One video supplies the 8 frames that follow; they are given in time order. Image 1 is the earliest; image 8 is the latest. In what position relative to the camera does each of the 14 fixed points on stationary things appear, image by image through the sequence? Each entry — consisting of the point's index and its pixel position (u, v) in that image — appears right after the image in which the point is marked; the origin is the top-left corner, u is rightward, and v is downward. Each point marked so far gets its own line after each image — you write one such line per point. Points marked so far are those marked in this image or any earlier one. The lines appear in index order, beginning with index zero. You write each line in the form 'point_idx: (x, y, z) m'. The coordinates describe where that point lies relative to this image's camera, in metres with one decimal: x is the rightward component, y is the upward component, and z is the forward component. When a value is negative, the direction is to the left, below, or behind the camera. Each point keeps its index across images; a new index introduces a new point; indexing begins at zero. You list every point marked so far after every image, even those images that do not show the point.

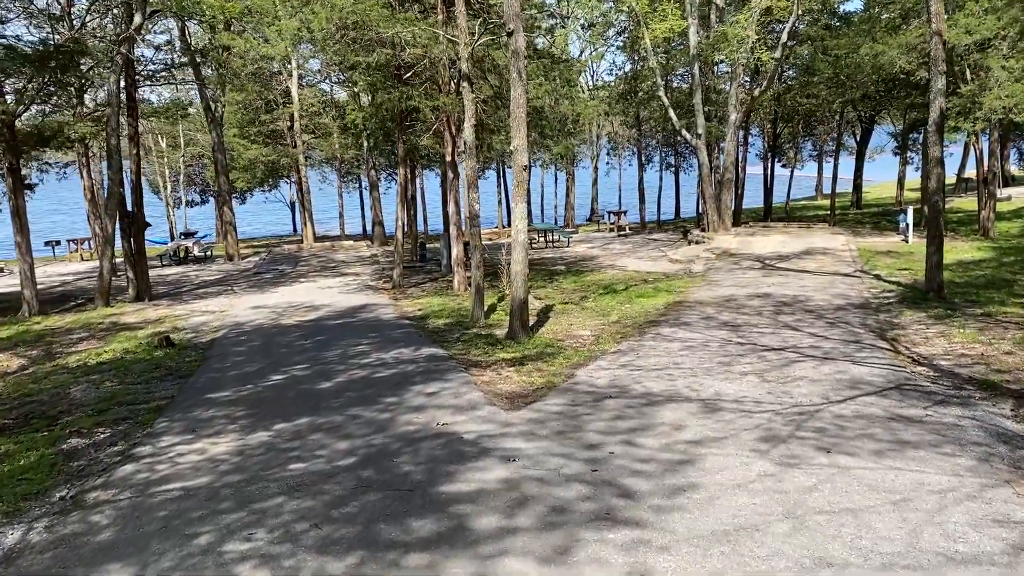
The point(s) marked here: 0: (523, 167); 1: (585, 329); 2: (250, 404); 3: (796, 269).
0: (+0.1, +1.3, +9.4) m
1: (+0.9, -0.5, +10.6) m
2: (-2.2, -1.0, +7.0) m
3: (+5.2, +0.4, +15.7) m
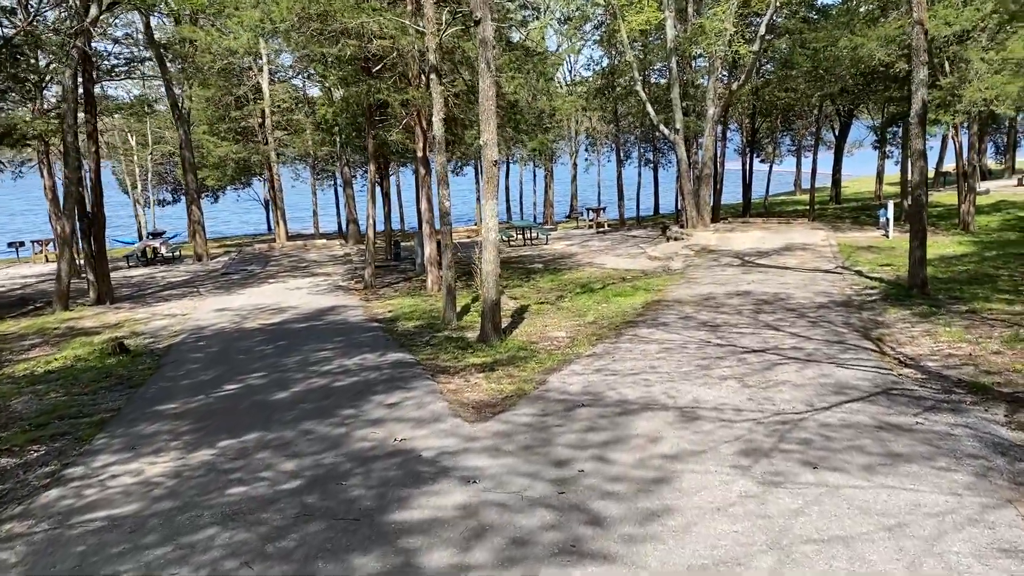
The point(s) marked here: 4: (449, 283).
0: (-0.2, +1.3, +9.0) m
1: (+0.6, -0.5, +10.2) m
2: (-2.4, -1.0, +6.6) m
3: (+4.7, +0.4, +15.4) m
4: (-0.8, +0.1, +10.8) m
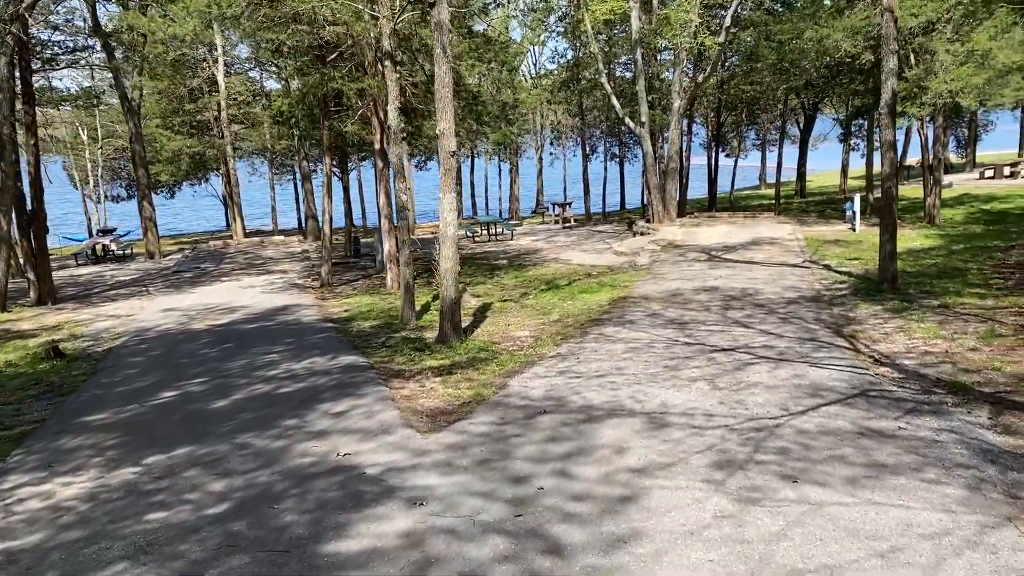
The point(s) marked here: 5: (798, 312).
0: (-0.6, +1.3, +8.5) m
1: (+0.1, -0.5, +9.8) m
2: (-2.7, -1.0, +6.1) m
3: (+4.1, +0.5, +15.2) m
4: (-1.3, +0.1, +10.4) m
5: (+3.2, -0.3, +9.7) m
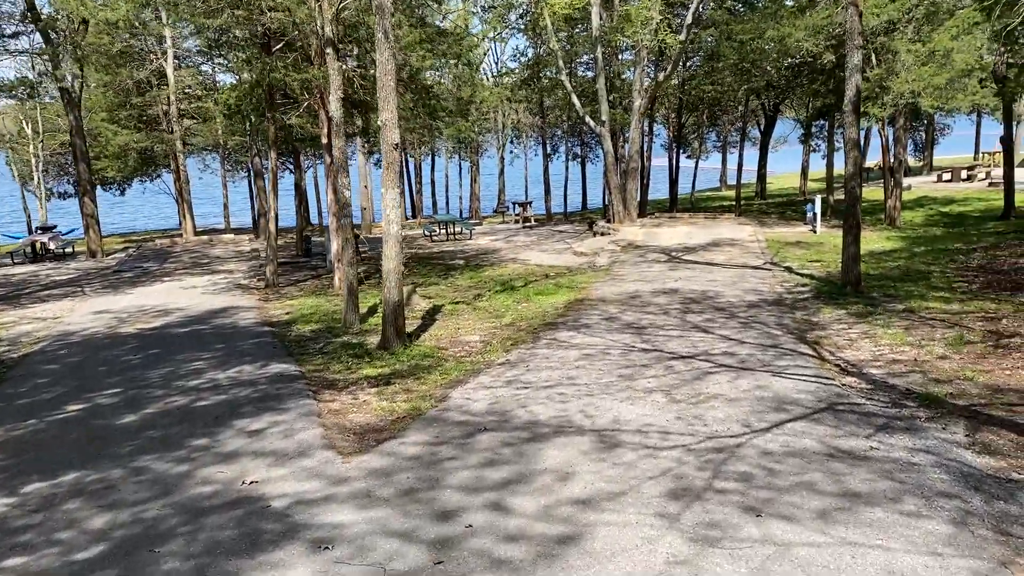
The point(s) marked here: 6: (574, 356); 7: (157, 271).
0: (-1.1, +1.3, +7.9) m
1: (-0.4, -0.5, +9.3) m
2: (-3.1, -1.0, +5.4) m
3: (+3.3, +0.5, +14.8) m
4: (-1.8, +0.1, +9.8) m
5: (+2.7, -0.3, +9.3) m
6: (+0.5, -0.6, +7.5) m
7: (-7.2, +0.3, +17.4) m
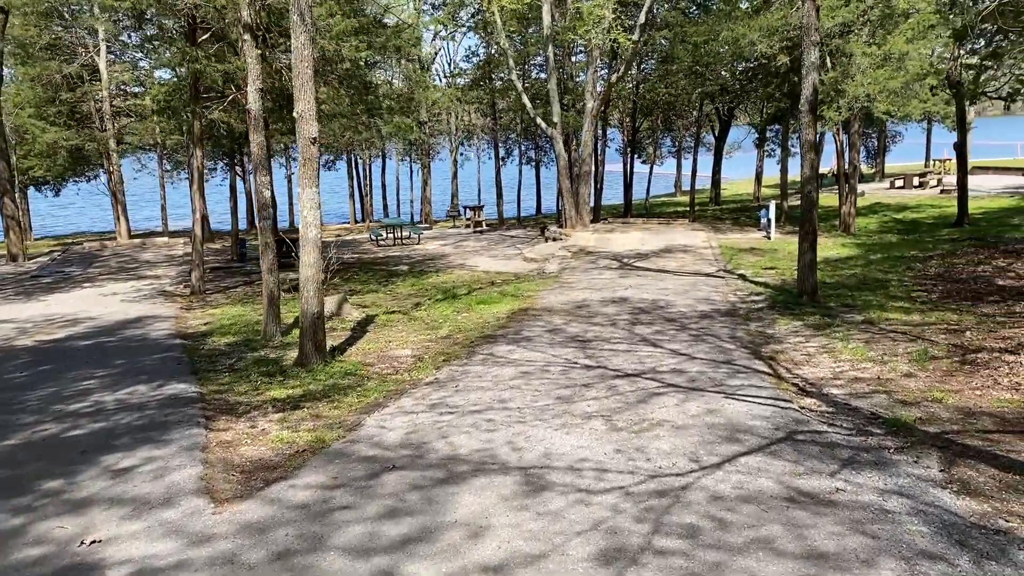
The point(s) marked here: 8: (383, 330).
0: (-1.7, +1.2, +7.2) m
1: (-1.1, -0.6, +8.5) m
2: (-3.6, -1.1, +4.5) m
3: (+2.4, +0.3, +14.2) m
4: (-2.5, 0.0, +8.9) m
5: (+2.0, -0.4, +8.7) m
6: (0.0, -0.7, +6.8) m
7: (-8.2, +0.2, +16.4) m
8: (-1.4, -0.5, +9.6) m
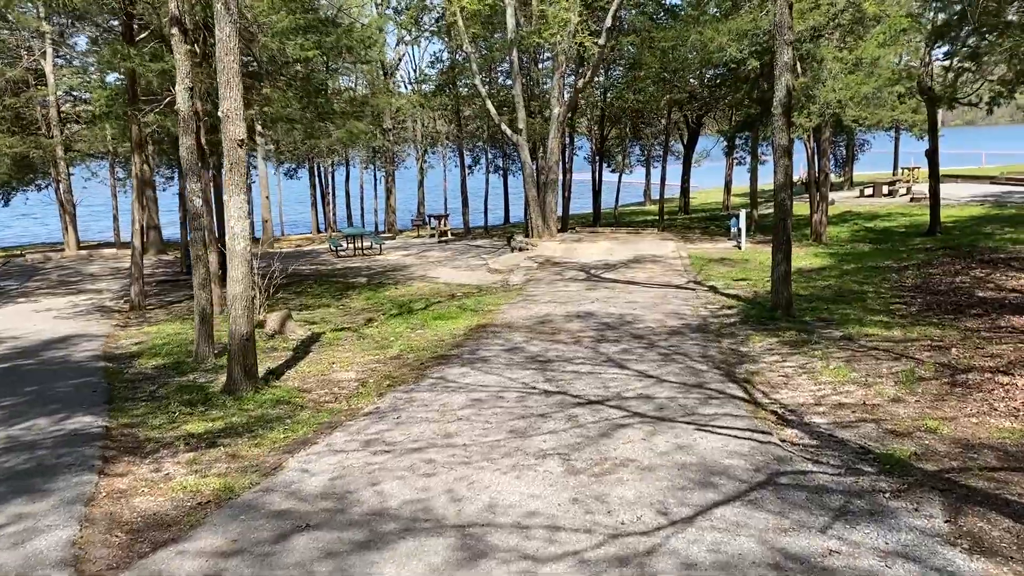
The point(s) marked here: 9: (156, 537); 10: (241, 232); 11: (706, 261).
0: (-2.1, +1.1, +6.5) m
1: (-1.5, -0.7, +7.8) m
2: (-3.8, -1.2, +3.7) m
3: (+1.8, +0.1, +13.6) m
4: (-2.9, -0.2, +8.2) m
5: (+1.6, -0.6, +8.1) m
6: (-0.4, -0.8, +6.1) m
7: (-8.9, 0.0, +15.4) m
8: (-1.9, -0.6, +8.8) m
9: (-1.6, -1.1, +3.8) m
10: (-2.1, +0.4, +6.6) m
11: (+3.5, +0.5, +15.6) m
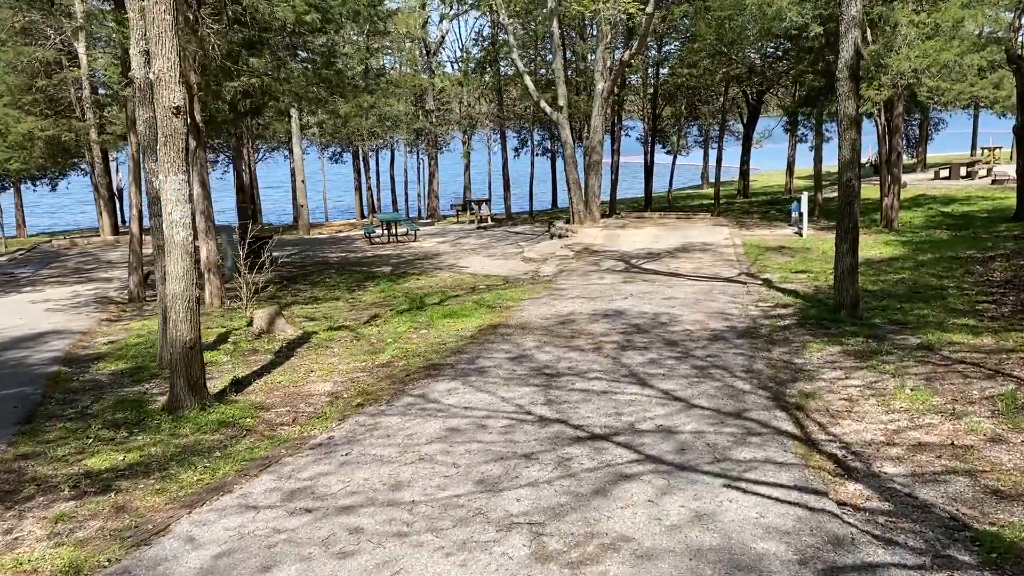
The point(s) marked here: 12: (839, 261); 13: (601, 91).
0: (-2.1, +1.1, +5.3) m
1: (-1.5, -0.7, +6.7) m
2: (-4.1, -1.2, +2.8) m
3: (+2.2, +0.2, +12.2) m
4: (-2.9, -0.1, +7.2) m
5: (+1.7, -0.5, +6.8) m
6: (-0.5, -0.8, +4.9) m
7: (-8.3, +0.2, +14.8) m
8: (-1.8, -0.6, +7.7) m
9: (-1.8, -1.1, +2.7) m
10: (-2.1, +0.4, +5.5) m
11: (+4.1, +0.6, +14.1) m
12: (+3.1, +0.3, +8.2) m
13: (+2.1, +4.5, +19.6) m
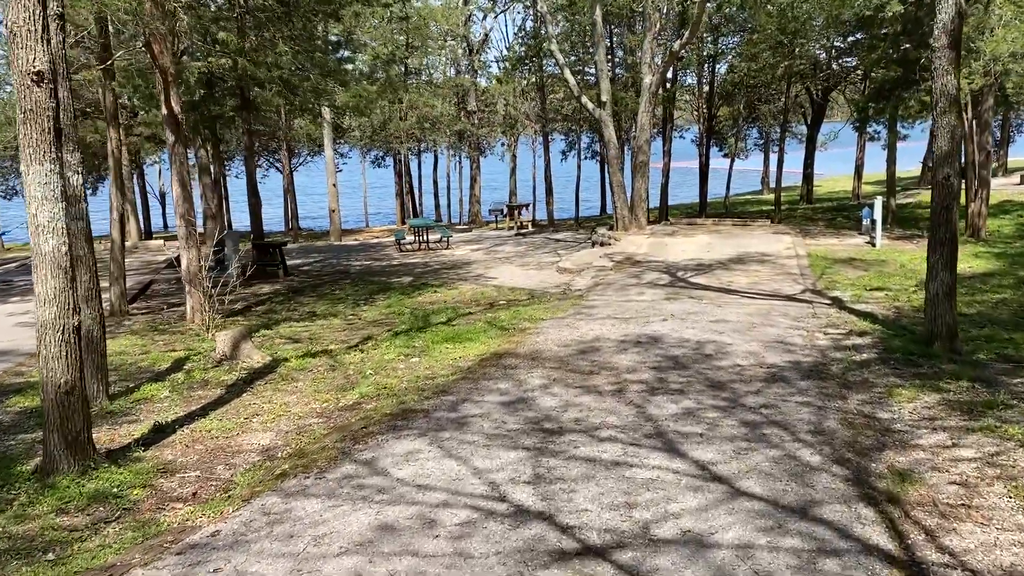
0: (-2.2, +1.0, +4.0) m
1: (-1.5, -0.9, +5.3) m
2: (-4.4, -1.3, +1.5) m
3: (+2.5, 0.0, +10.6) m
4: (-2.9, -0.3, +5.8) m
5: (+1.6, -0.7, +5.2) m
6: (-0.6, -1.0, +3.5) m
7: (-7.8, 0.0, +13.8) m
8: (-1.7, -0.7, +6.3) m
9: (-2.1, -1.2, +1.3) m
10: (-2.2, +0.3, +4.1) m
11: (+4.5, +0.4, +12.3) m
12: (+3.2, +0.1, +6.5) m
13: (+2.9, +4.2, +17.9) m
